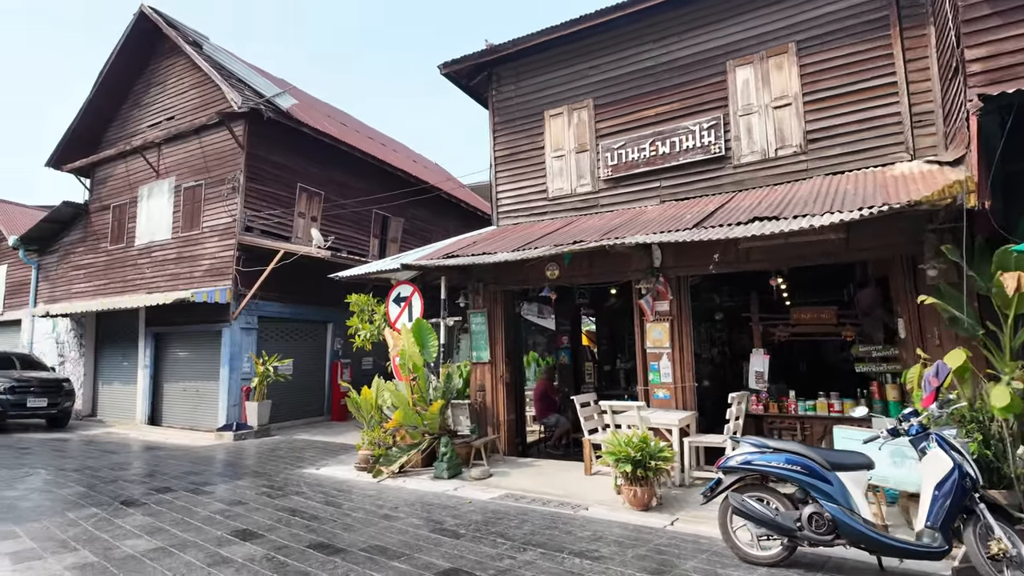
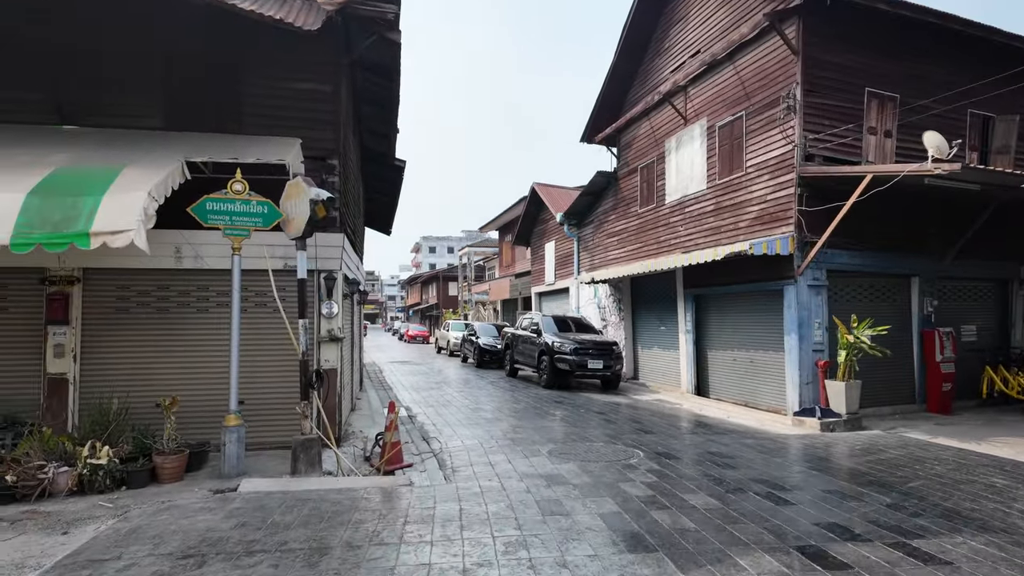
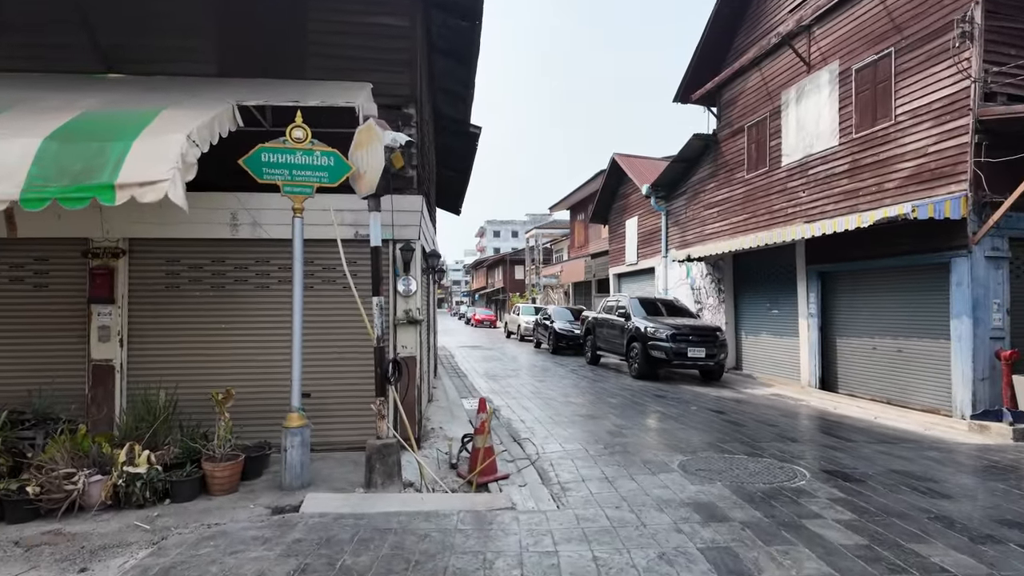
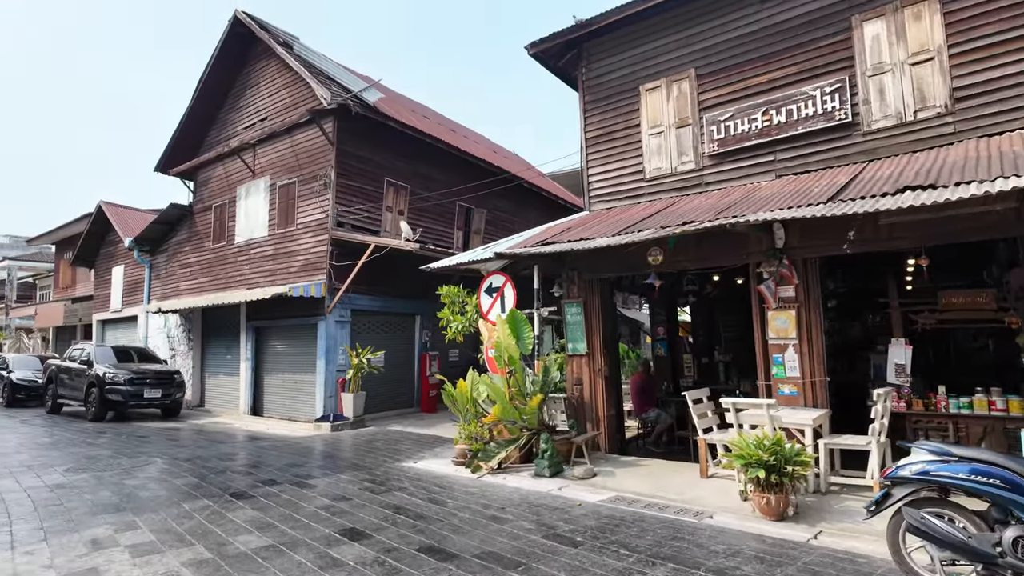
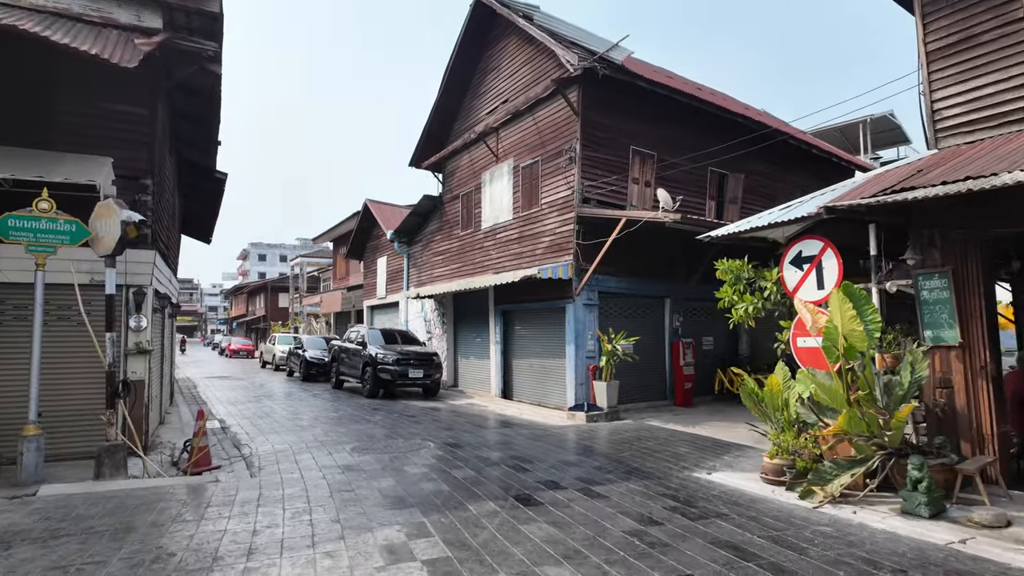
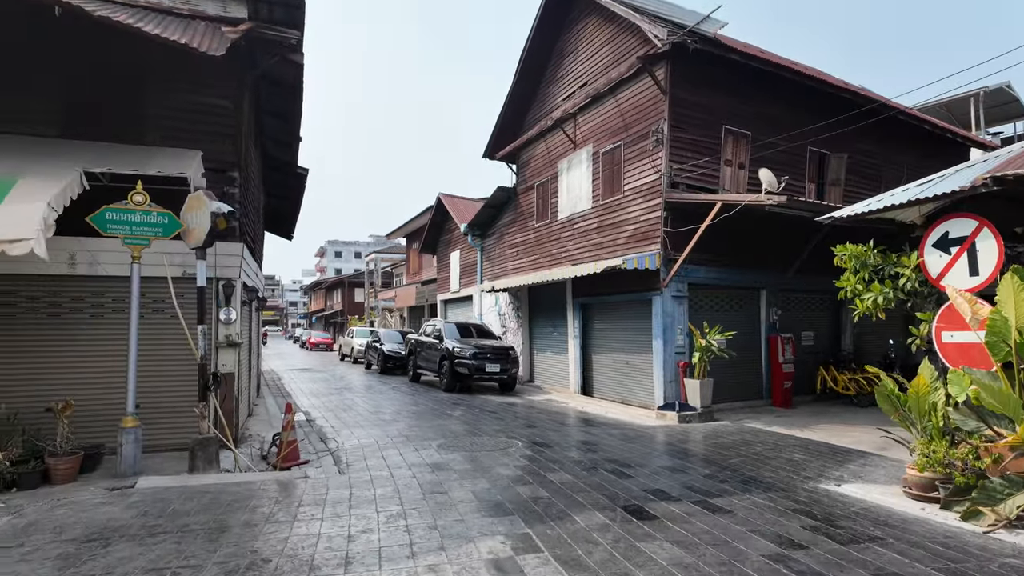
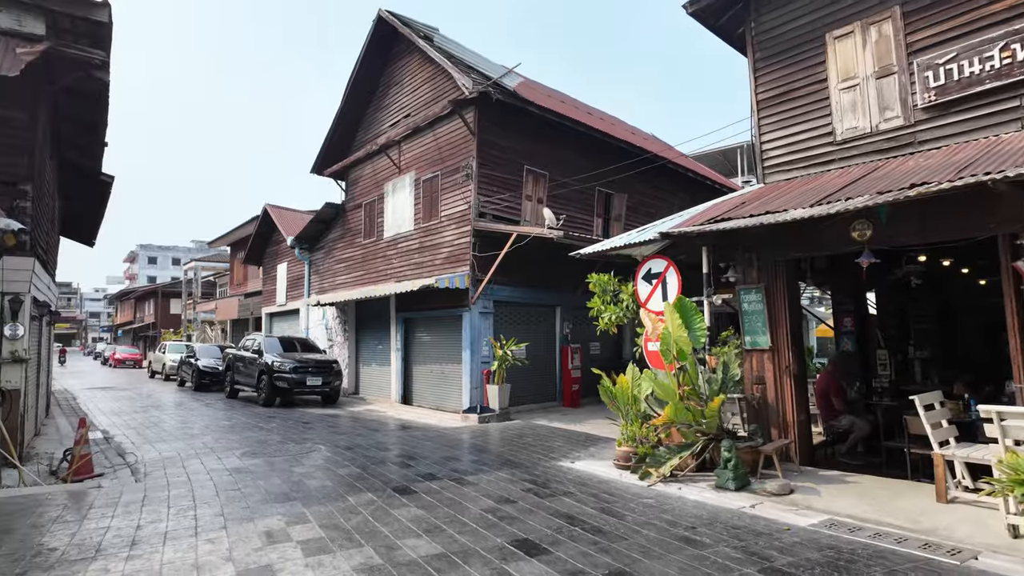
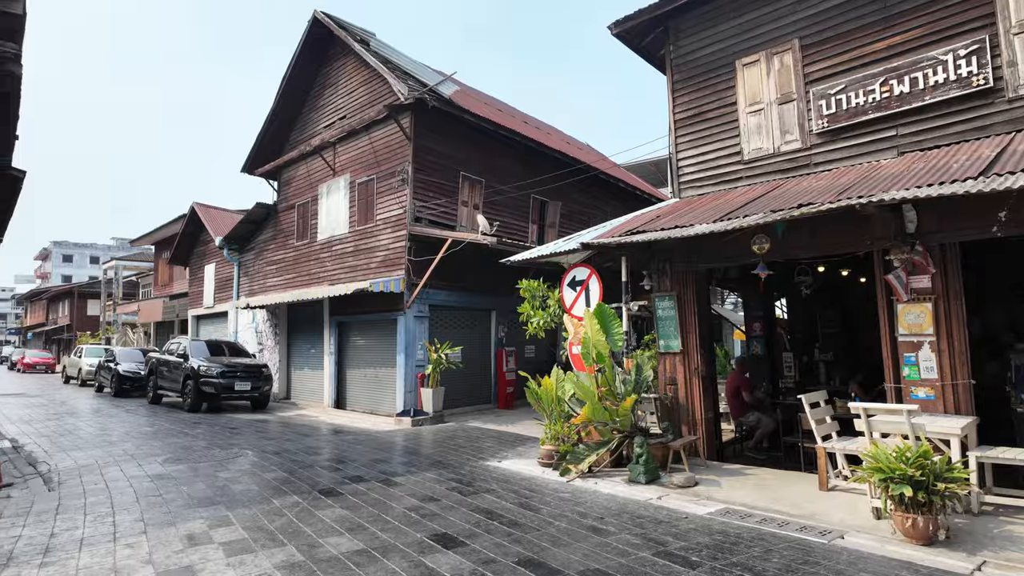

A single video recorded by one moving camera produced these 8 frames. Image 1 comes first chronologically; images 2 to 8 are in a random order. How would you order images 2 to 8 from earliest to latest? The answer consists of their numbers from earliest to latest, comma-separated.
4, 8, 7, 5, 6, 2, 3
